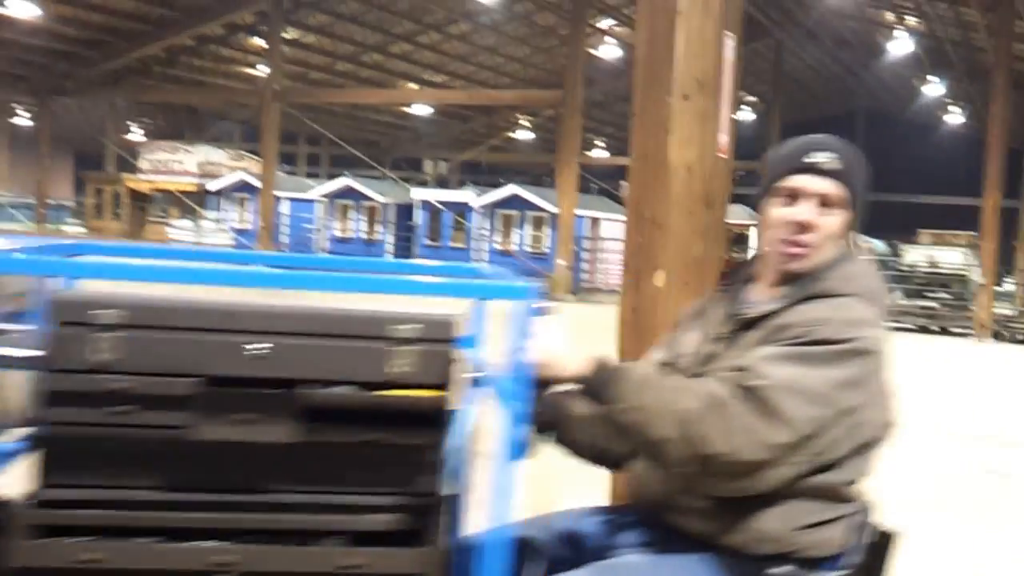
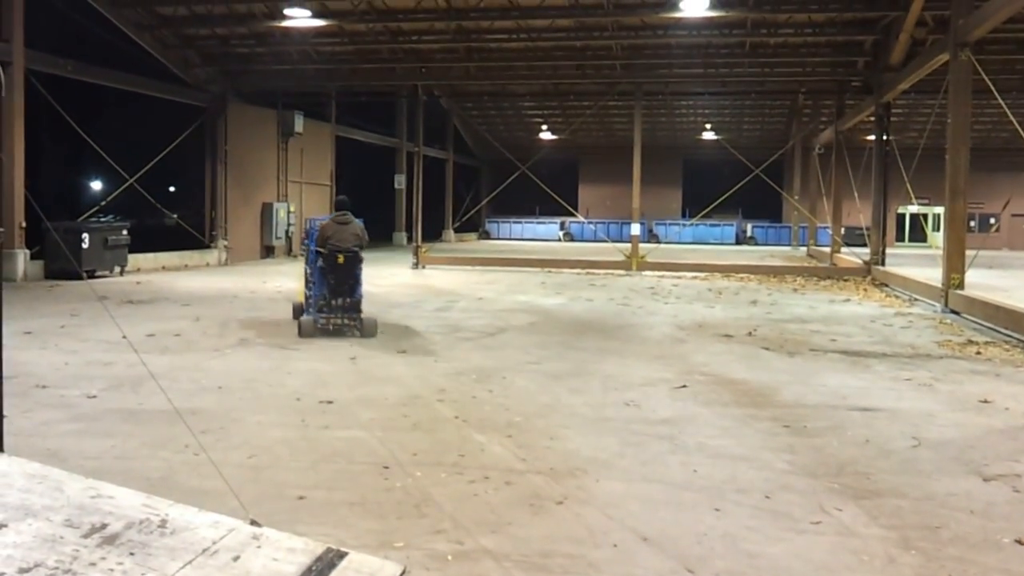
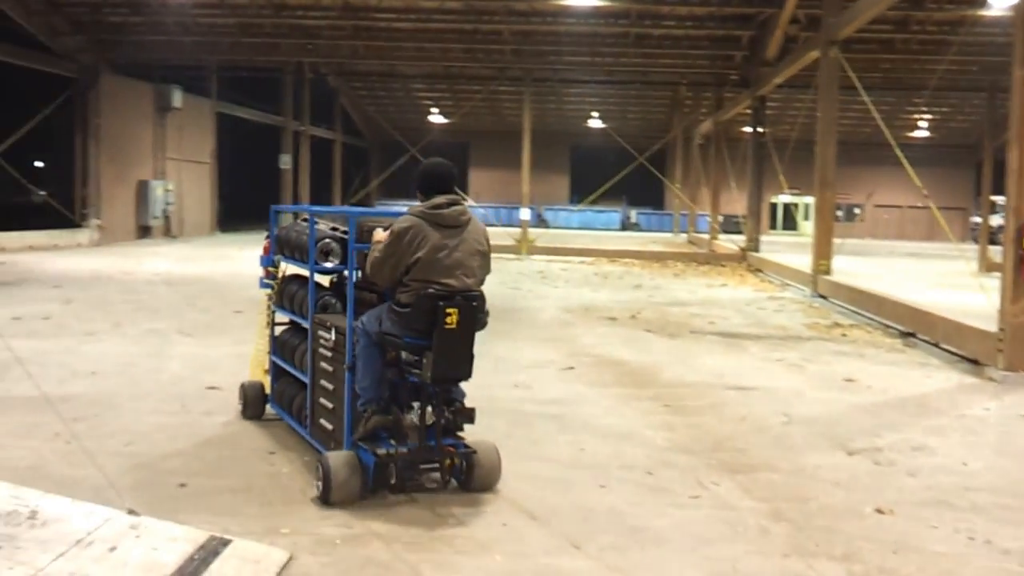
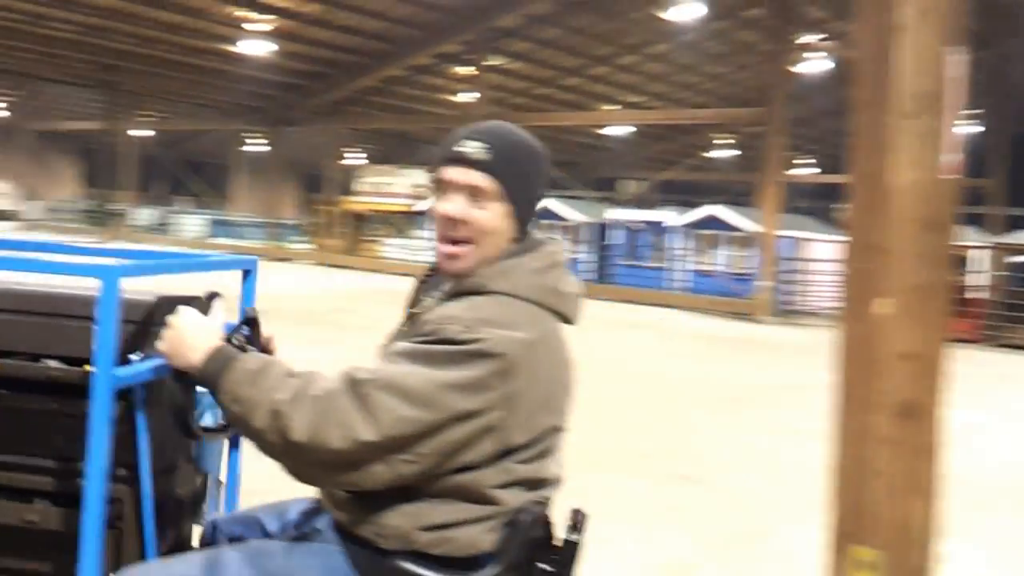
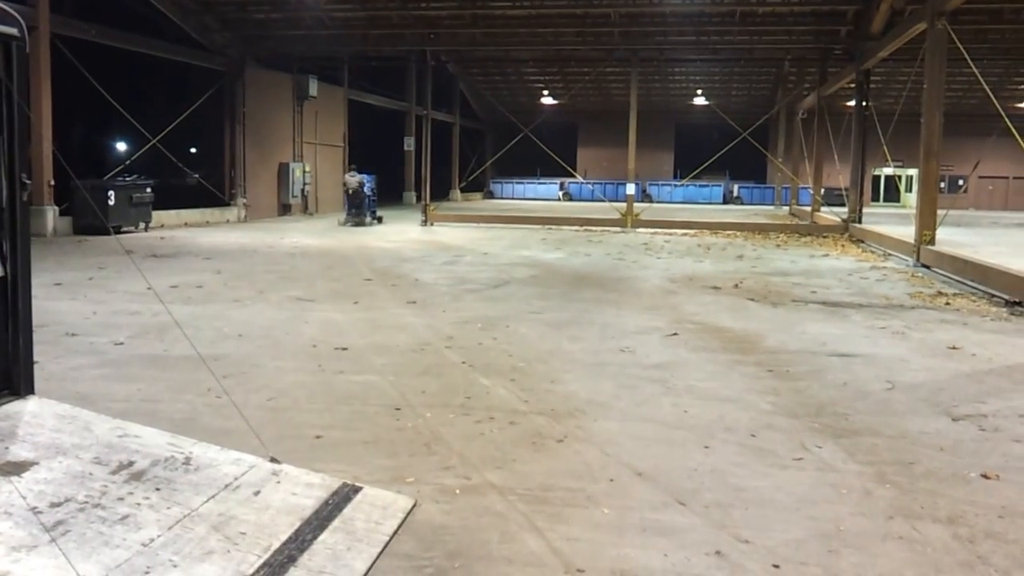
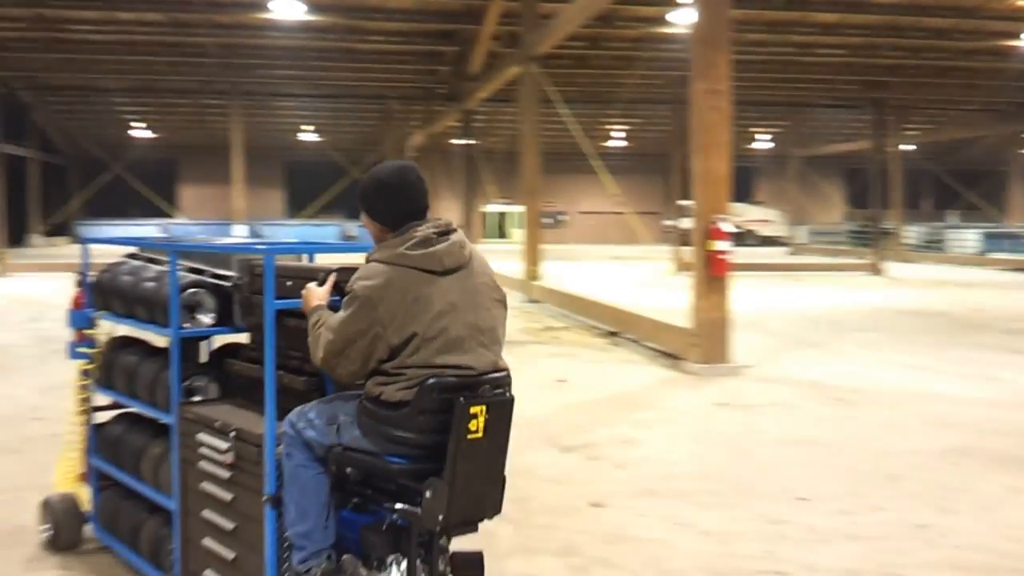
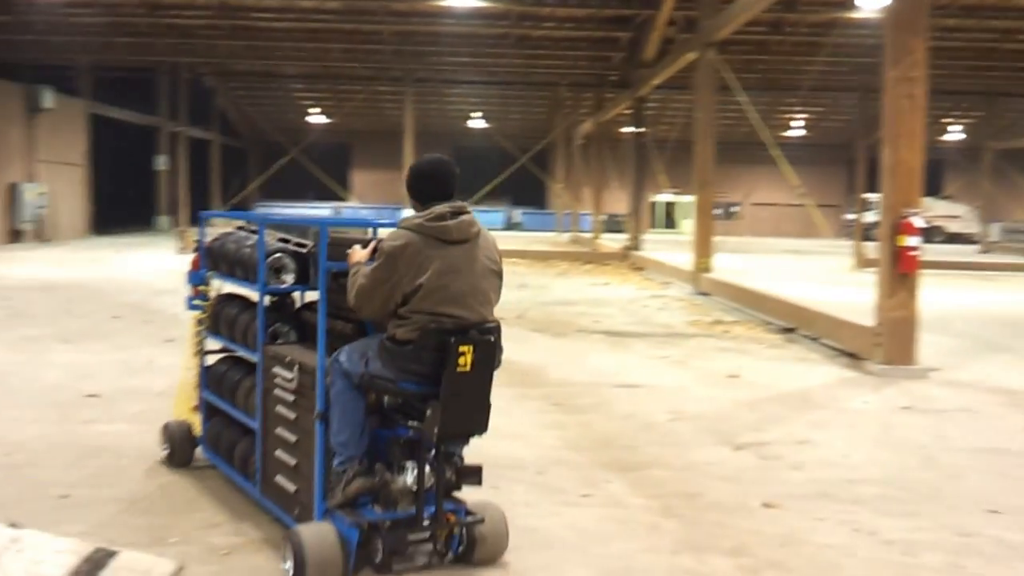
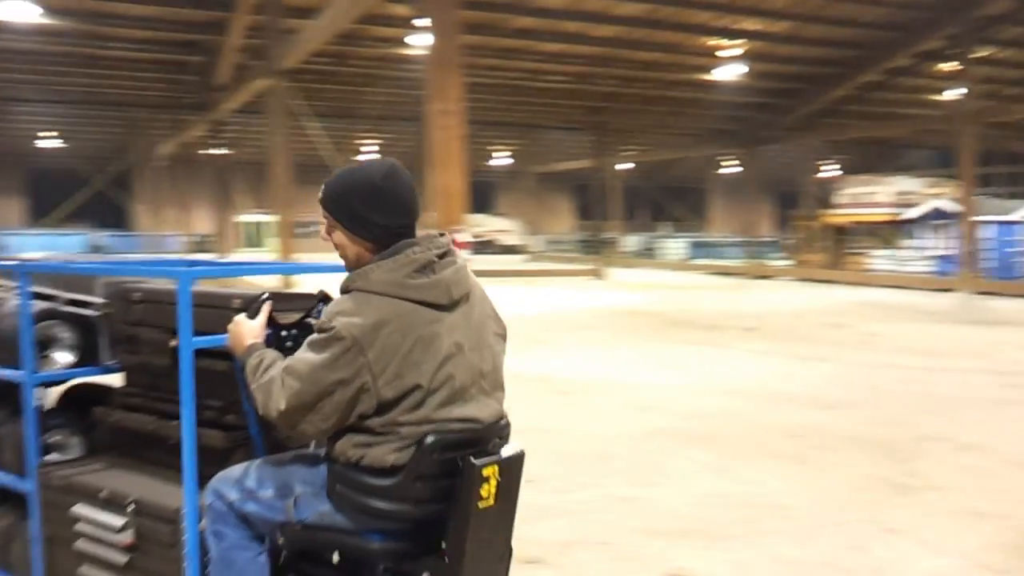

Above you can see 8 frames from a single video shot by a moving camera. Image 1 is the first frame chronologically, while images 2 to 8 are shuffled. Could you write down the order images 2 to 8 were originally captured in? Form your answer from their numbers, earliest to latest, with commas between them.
4, 8, 6, 7, 3, 2, 5
